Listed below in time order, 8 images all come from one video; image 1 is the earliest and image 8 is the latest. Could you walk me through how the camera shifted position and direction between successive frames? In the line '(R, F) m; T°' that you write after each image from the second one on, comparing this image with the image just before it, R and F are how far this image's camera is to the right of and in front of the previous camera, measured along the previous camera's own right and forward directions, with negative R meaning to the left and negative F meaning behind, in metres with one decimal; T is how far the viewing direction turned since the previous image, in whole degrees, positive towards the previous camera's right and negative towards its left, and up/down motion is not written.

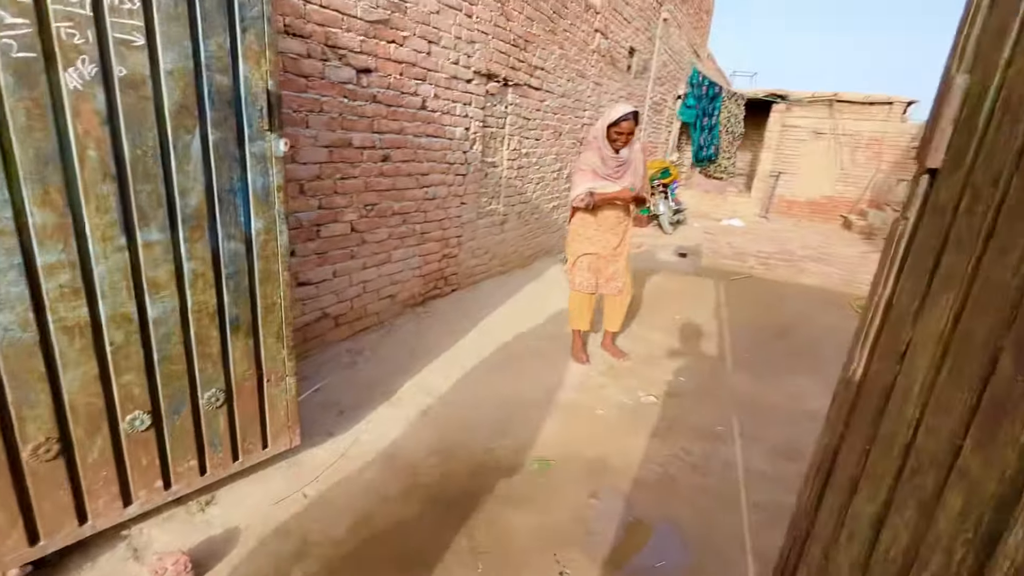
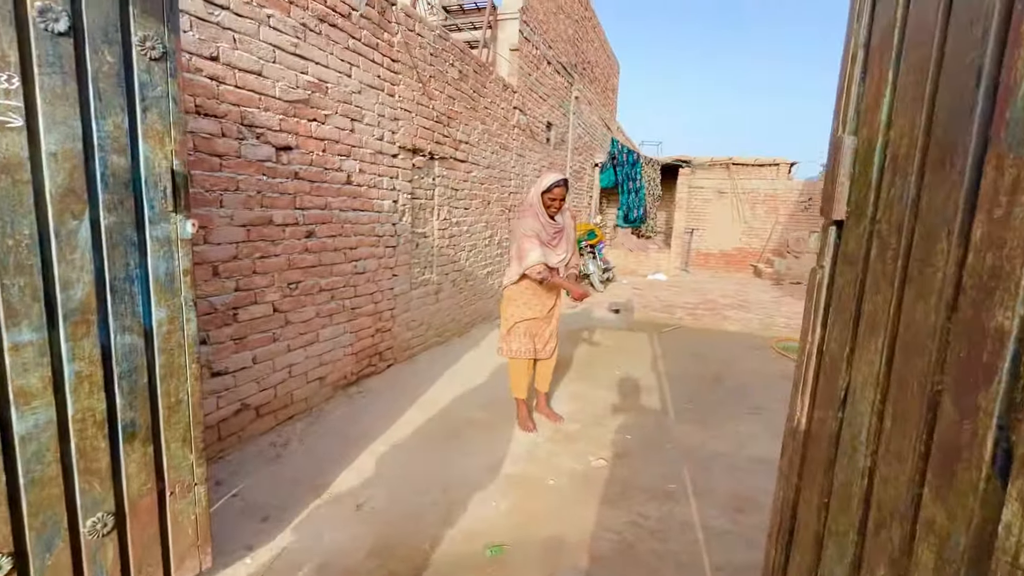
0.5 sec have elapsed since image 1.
(0.0, +0.1) m; +8°
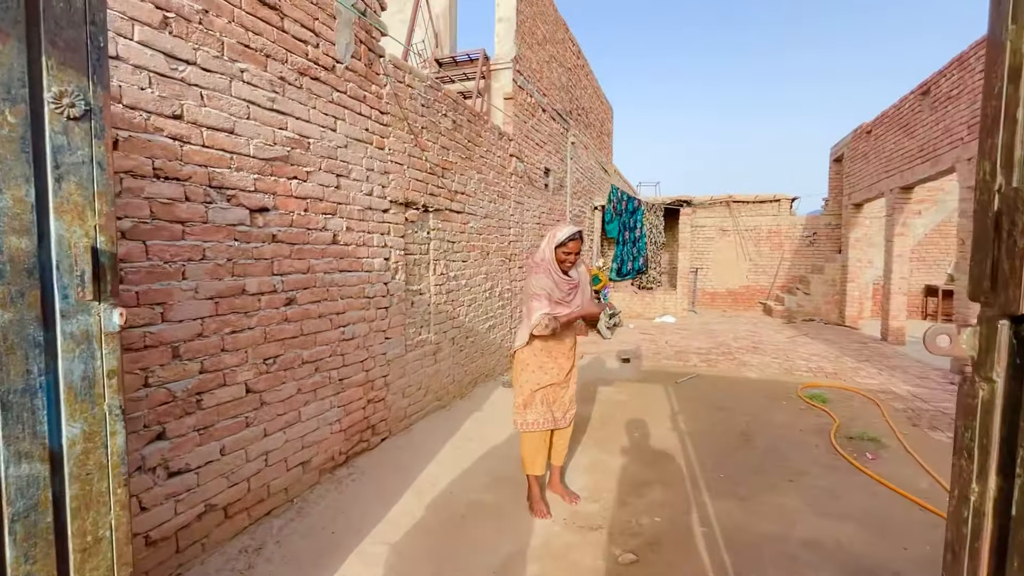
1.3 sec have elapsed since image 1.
(0.0, +0.3) m; 0°
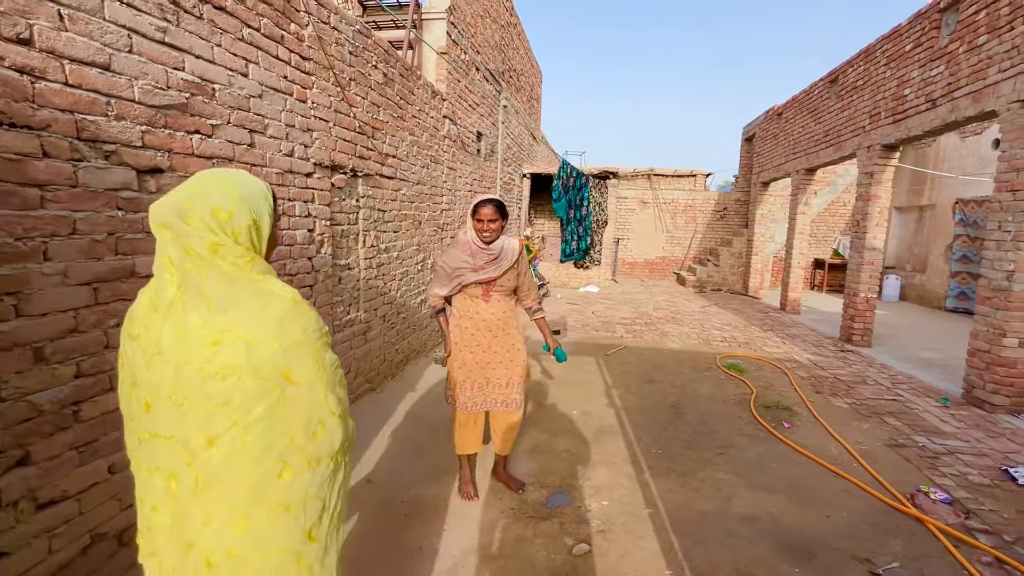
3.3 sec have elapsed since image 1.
(-0.2, +0.2) m; +10°
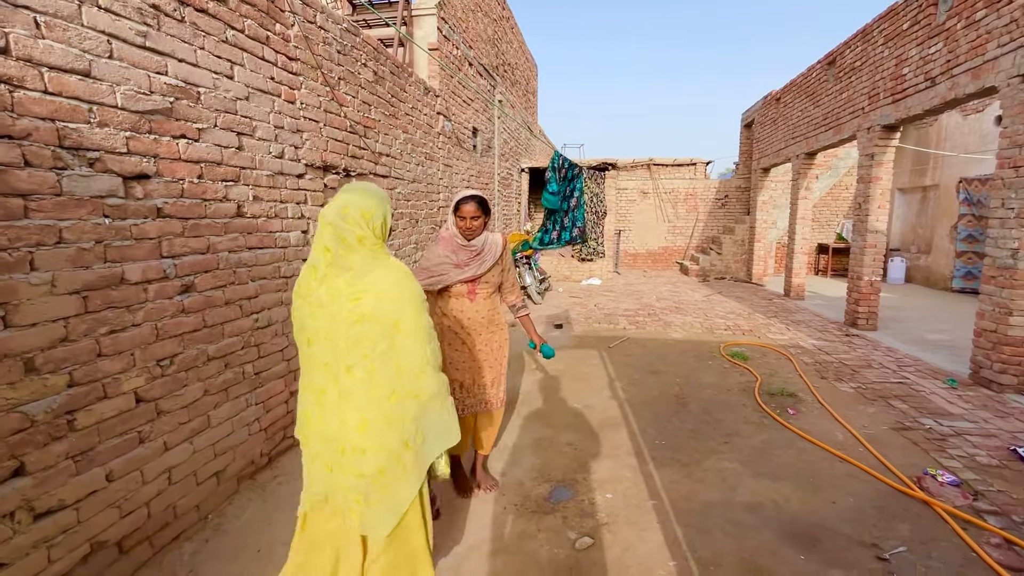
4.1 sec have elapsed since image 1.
(+0.1, 0.0) m; -1°
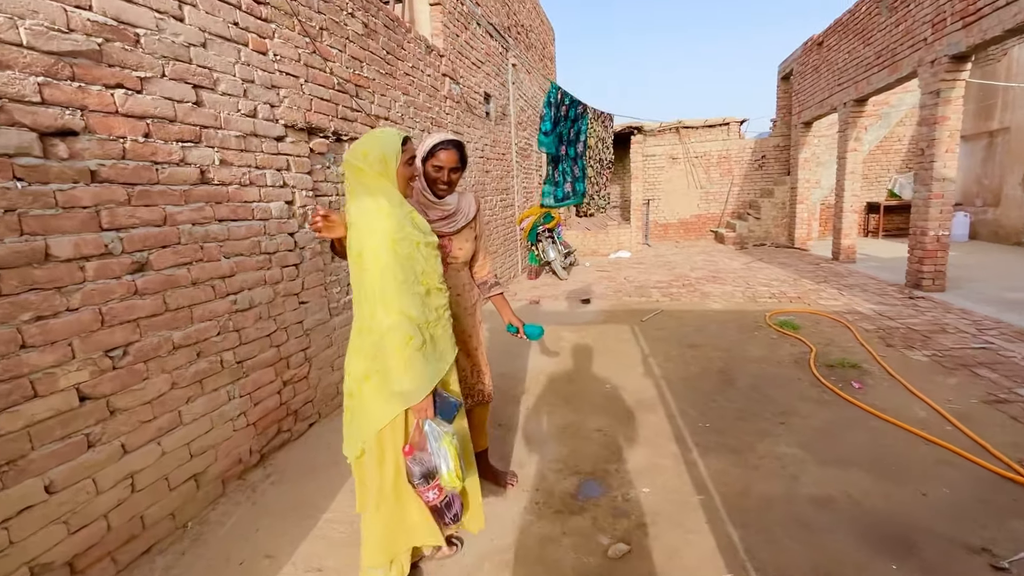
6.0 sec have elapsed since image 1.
(+0.1, +0.4) m; -4°
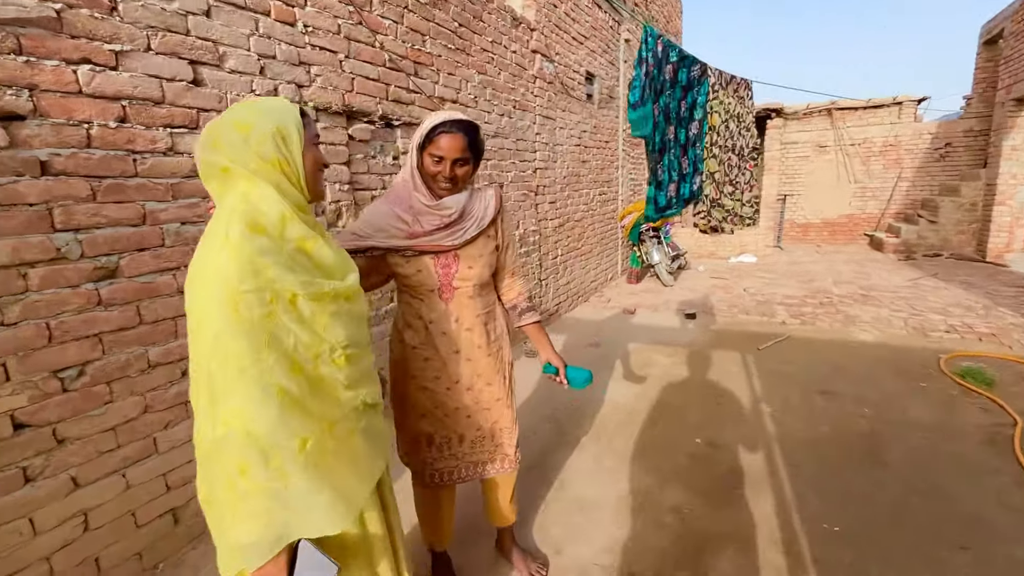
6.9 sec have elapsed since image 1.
(+0.3, +0.7) m; -13°
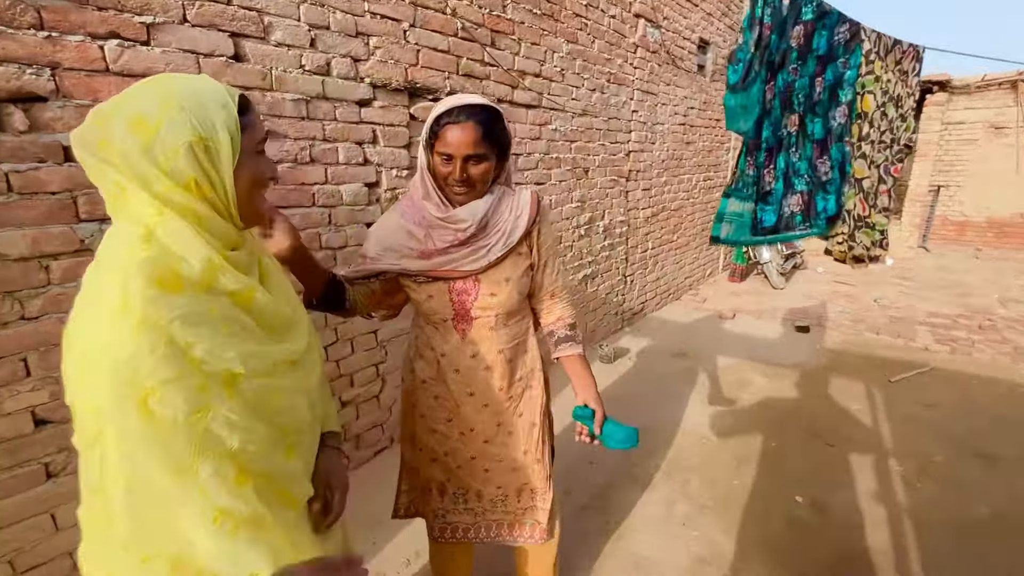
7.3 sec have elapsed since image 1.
(+0.1, +0.4) m; -11°
